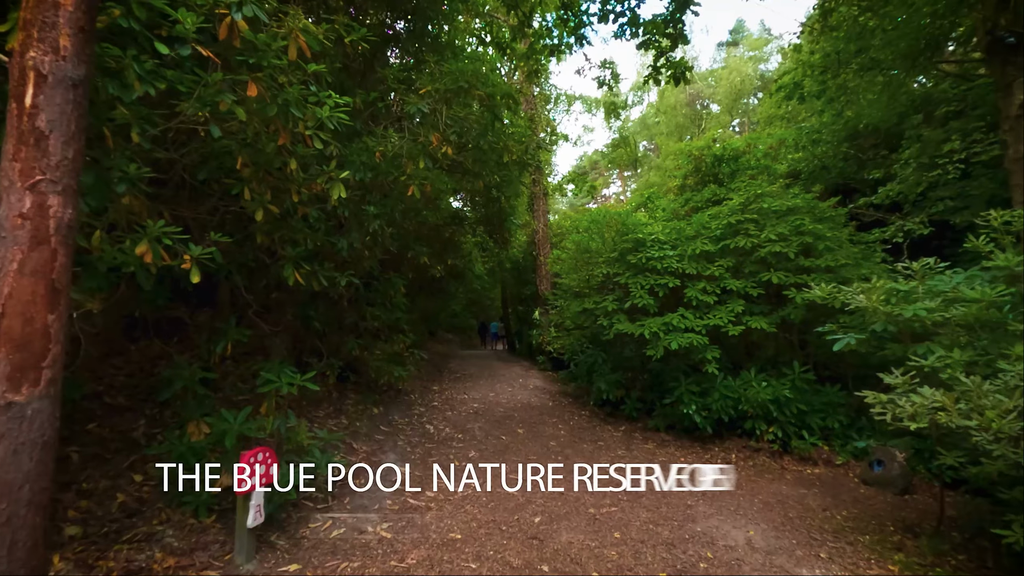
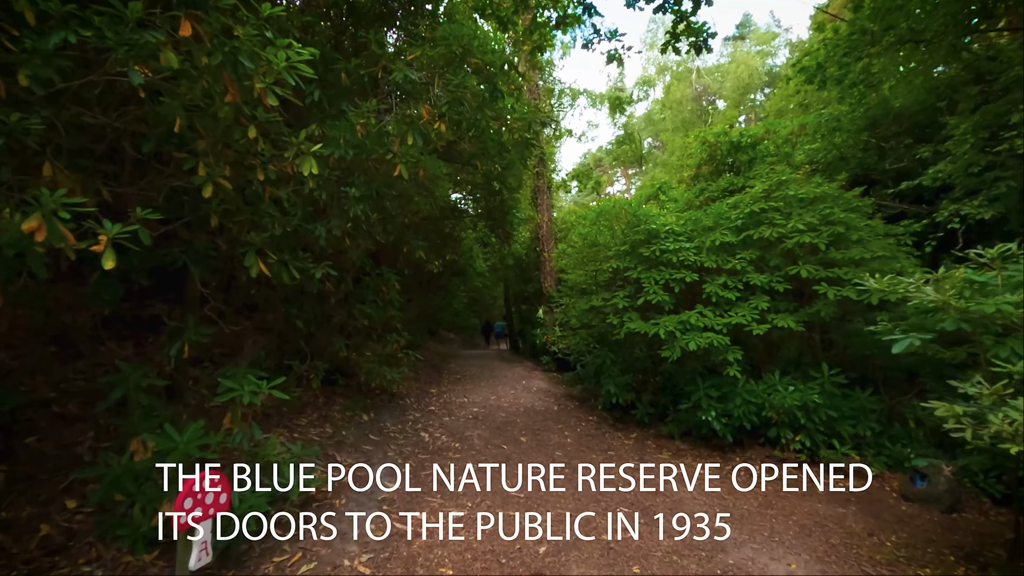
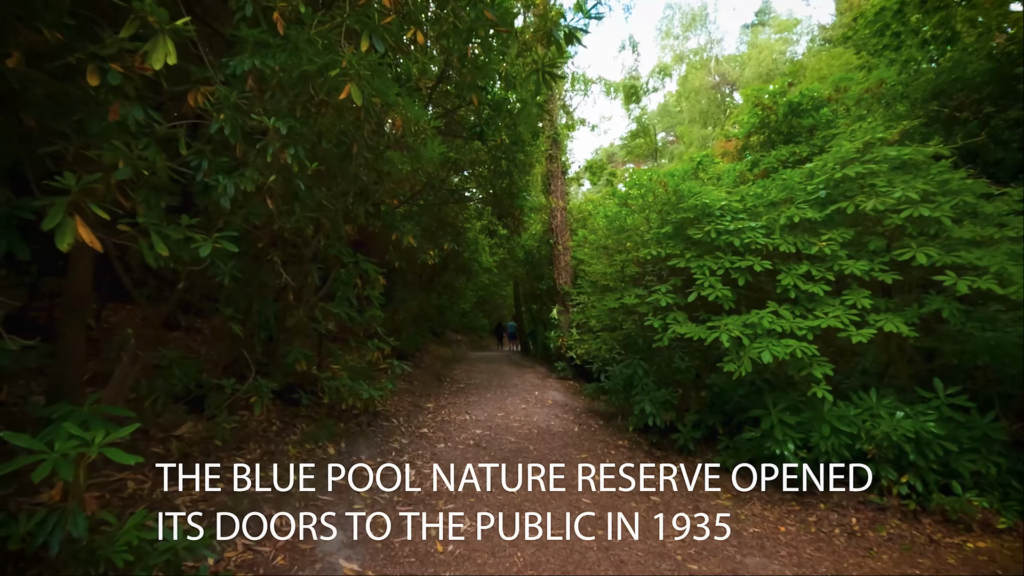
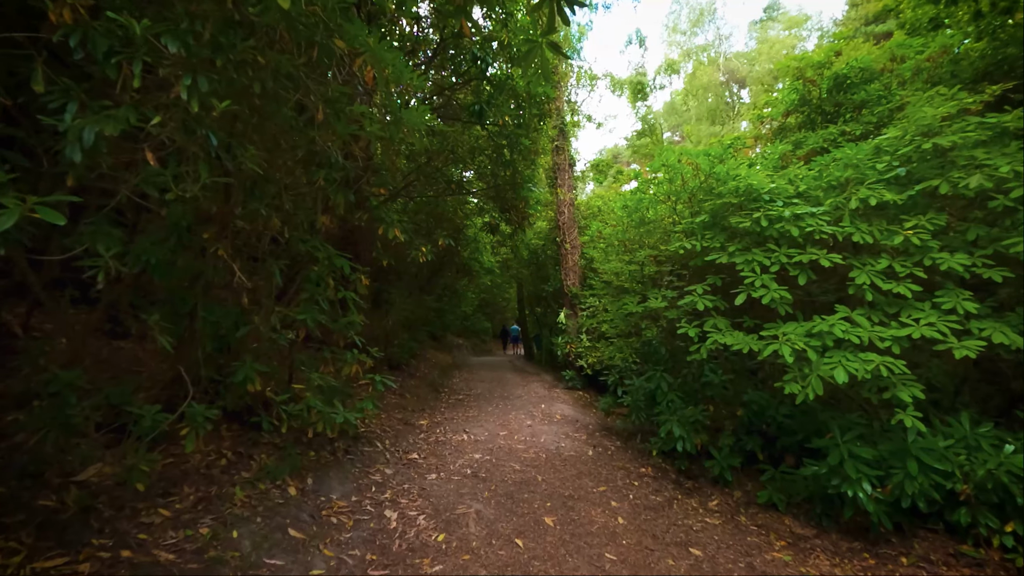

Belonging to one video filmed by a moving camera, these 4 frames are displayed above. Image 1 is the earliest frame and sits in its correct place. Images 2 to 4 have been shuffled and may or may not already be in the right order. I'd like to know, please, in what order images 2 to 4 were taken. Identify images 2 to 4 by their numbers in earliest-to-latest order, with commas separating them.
2, 3, 4
